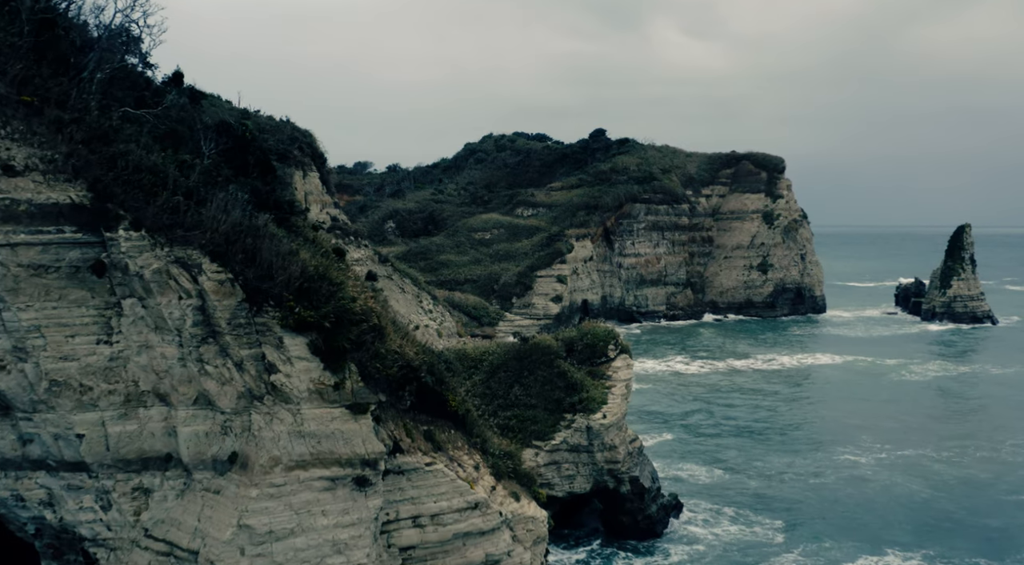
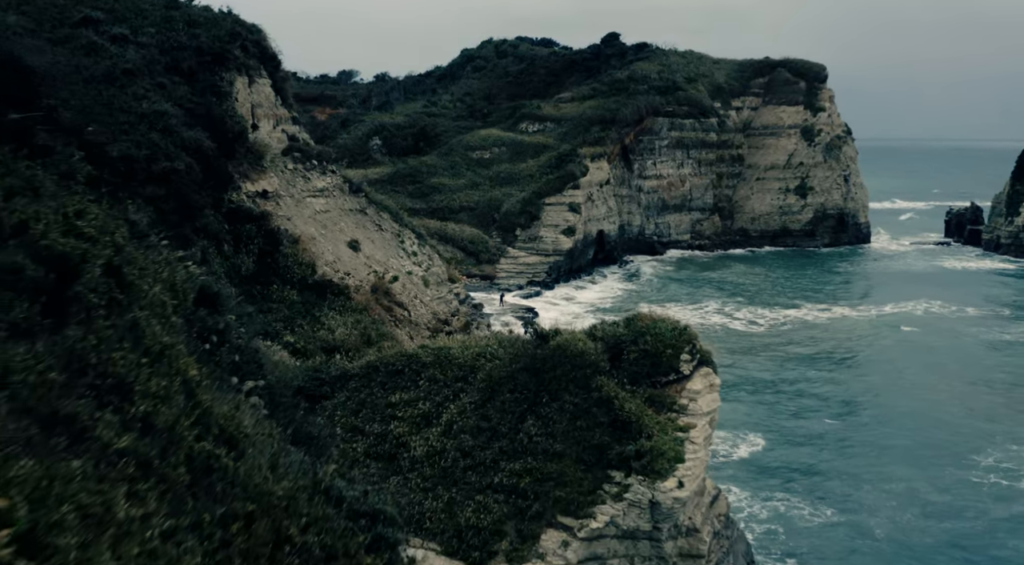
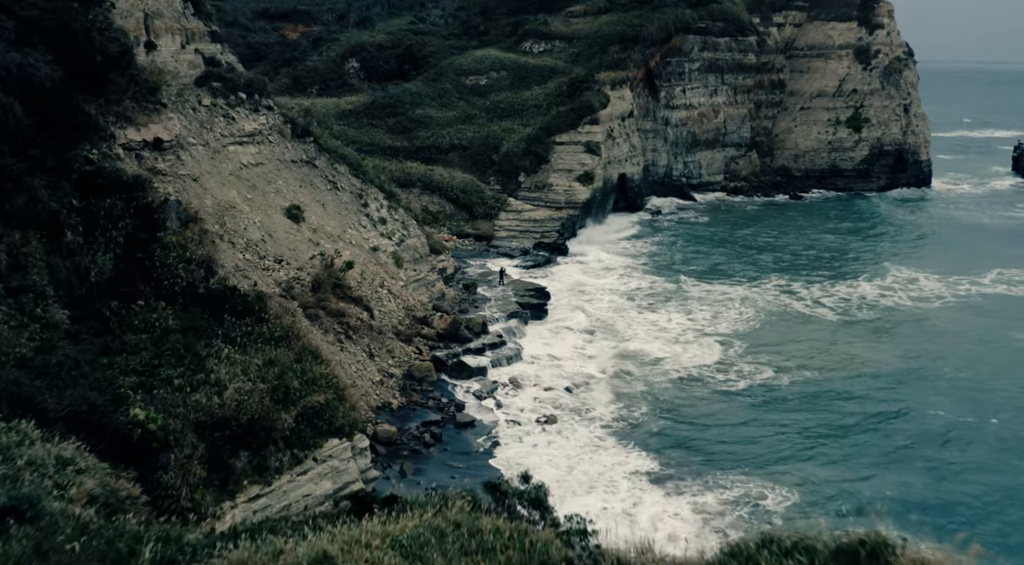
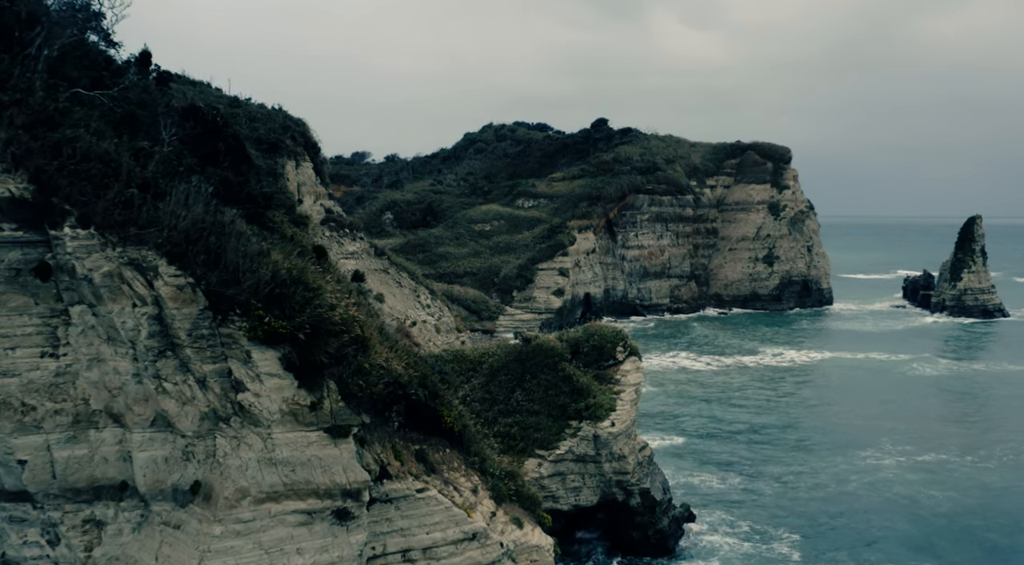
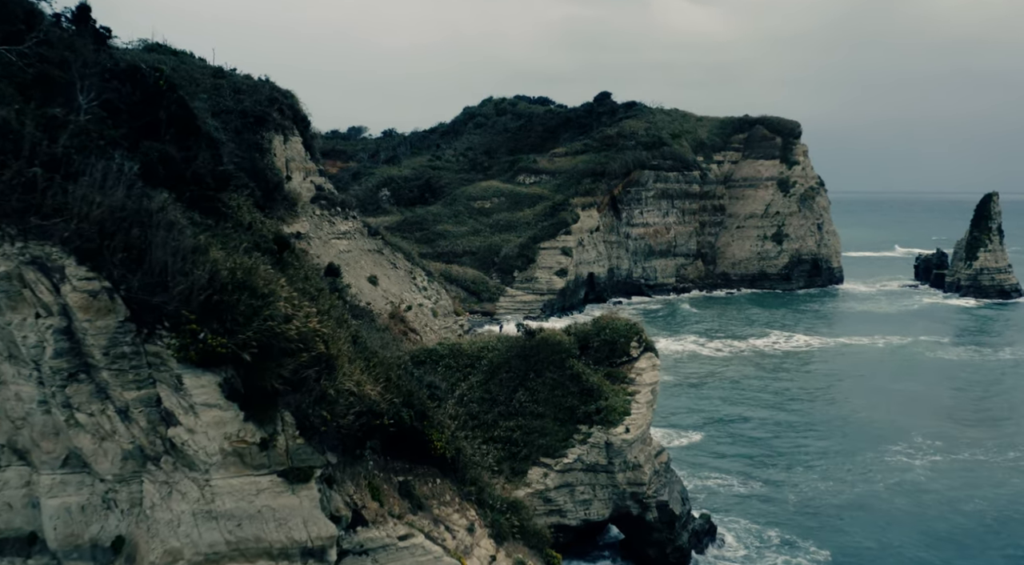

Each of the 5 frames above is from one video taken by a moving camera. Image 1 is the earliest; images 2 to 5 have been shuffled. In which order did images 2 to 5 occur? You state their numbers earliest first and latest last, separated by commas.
4, 5, 2, 3
